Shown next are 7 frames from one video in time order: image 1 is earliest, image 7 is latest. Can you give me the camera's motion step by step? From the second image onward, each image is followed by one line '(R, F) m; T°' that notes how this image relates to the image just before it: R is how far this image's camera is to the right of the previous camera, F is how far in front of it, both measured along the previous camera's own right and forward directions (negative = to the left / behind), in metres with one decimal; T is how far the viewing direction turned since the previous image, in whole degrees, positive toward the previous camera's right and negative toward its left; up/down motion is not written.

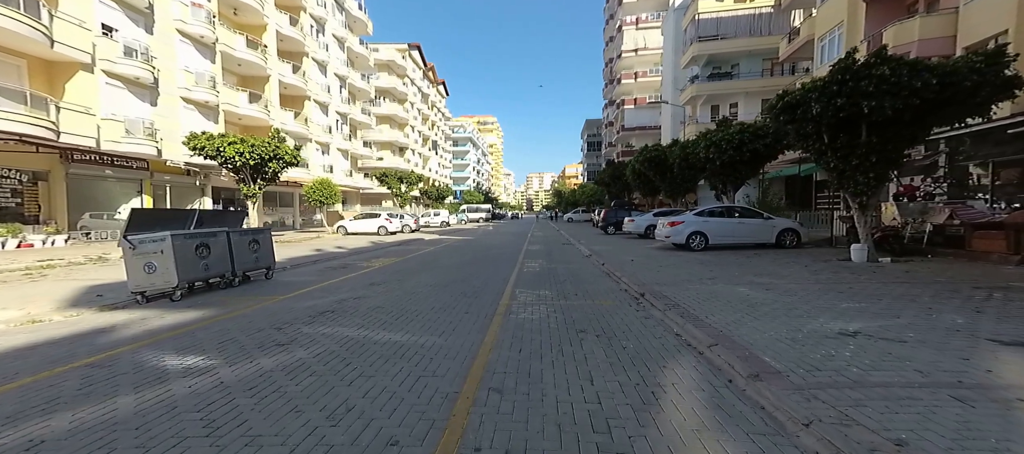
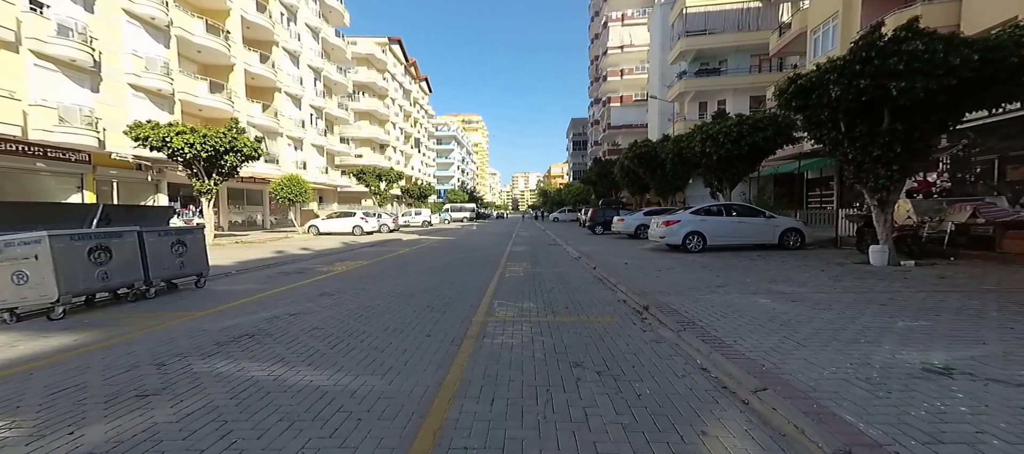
(+0.2, +1.4) m; +2°
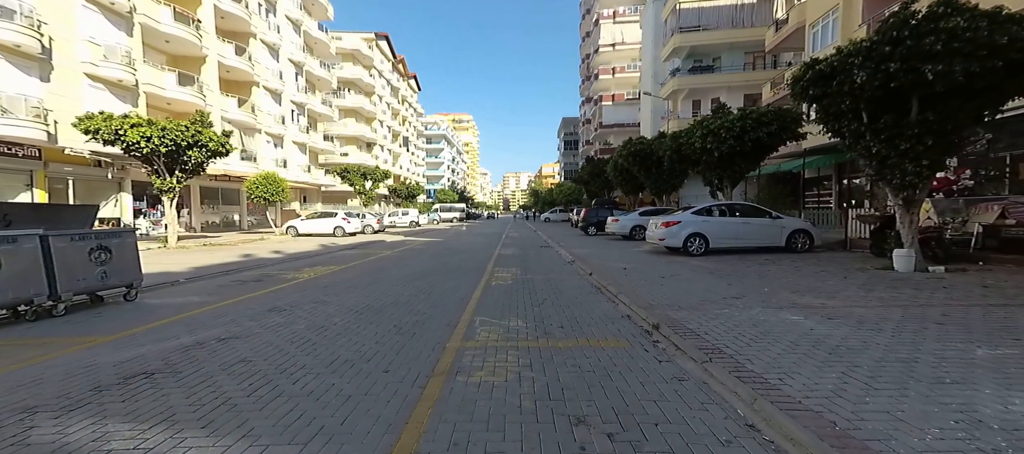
(+0.1, +1.1) m; +1°
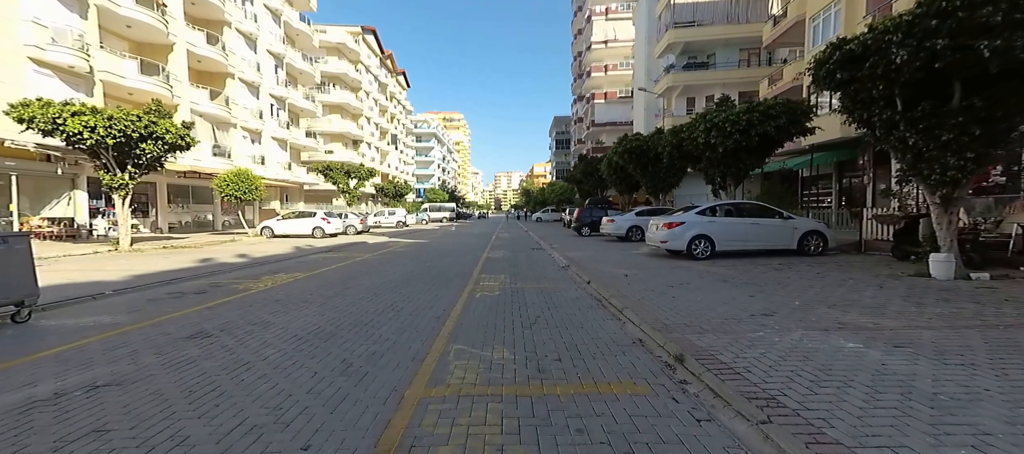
(+0.1, +1.2) m; +1°
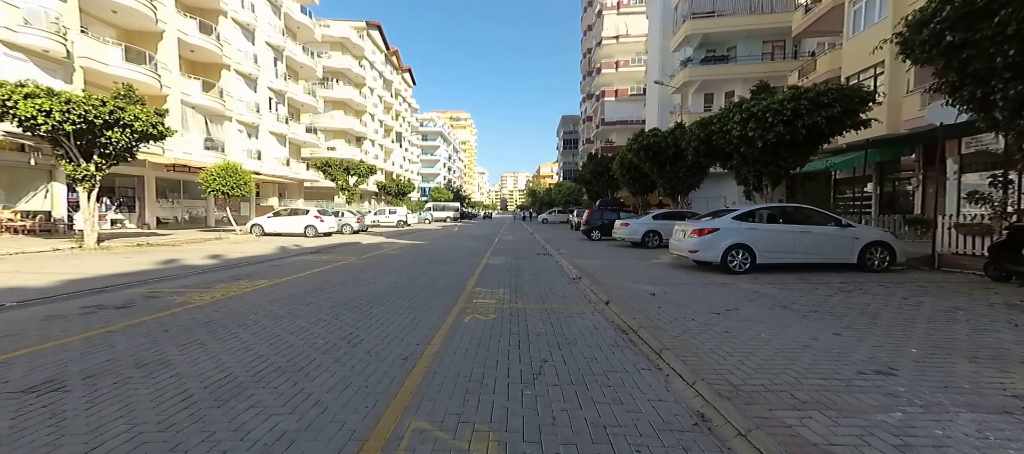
(+0.1, +1.8) m; -1°
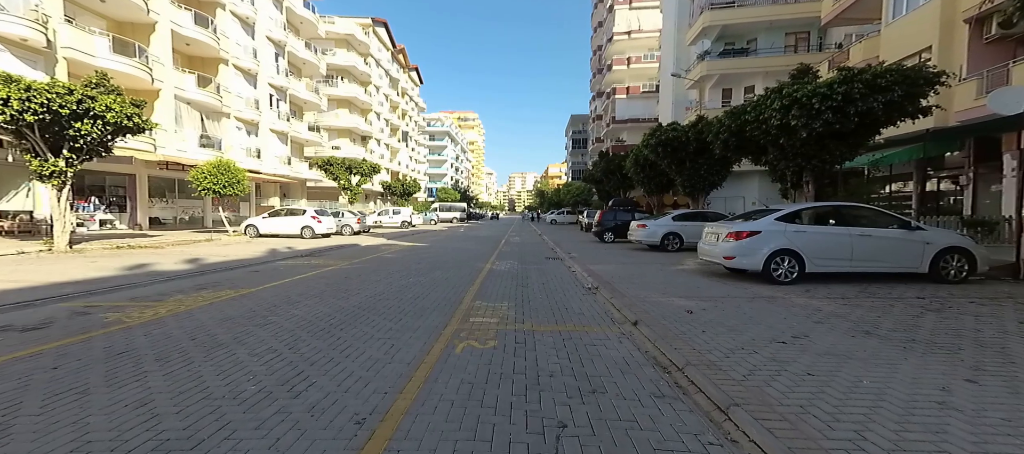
(0.0, +1.4) m; -1°
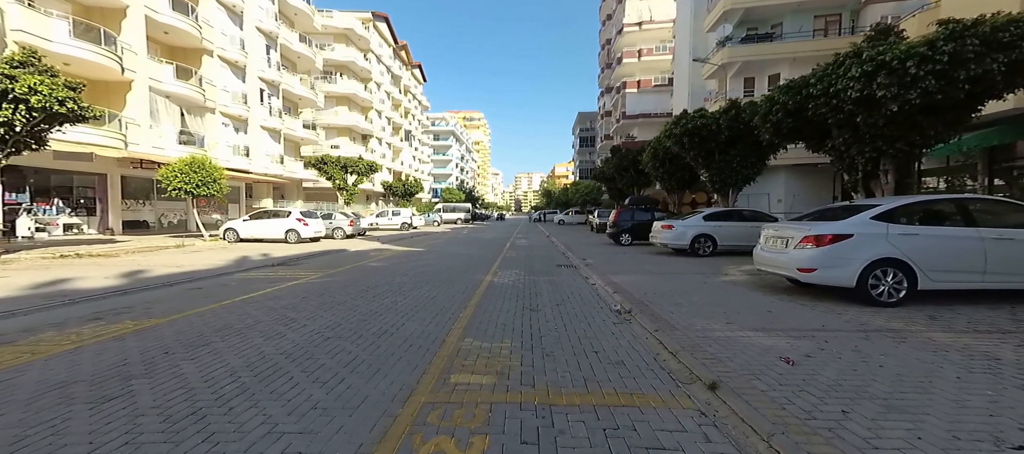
(0.0, +2.3) m; -1°
